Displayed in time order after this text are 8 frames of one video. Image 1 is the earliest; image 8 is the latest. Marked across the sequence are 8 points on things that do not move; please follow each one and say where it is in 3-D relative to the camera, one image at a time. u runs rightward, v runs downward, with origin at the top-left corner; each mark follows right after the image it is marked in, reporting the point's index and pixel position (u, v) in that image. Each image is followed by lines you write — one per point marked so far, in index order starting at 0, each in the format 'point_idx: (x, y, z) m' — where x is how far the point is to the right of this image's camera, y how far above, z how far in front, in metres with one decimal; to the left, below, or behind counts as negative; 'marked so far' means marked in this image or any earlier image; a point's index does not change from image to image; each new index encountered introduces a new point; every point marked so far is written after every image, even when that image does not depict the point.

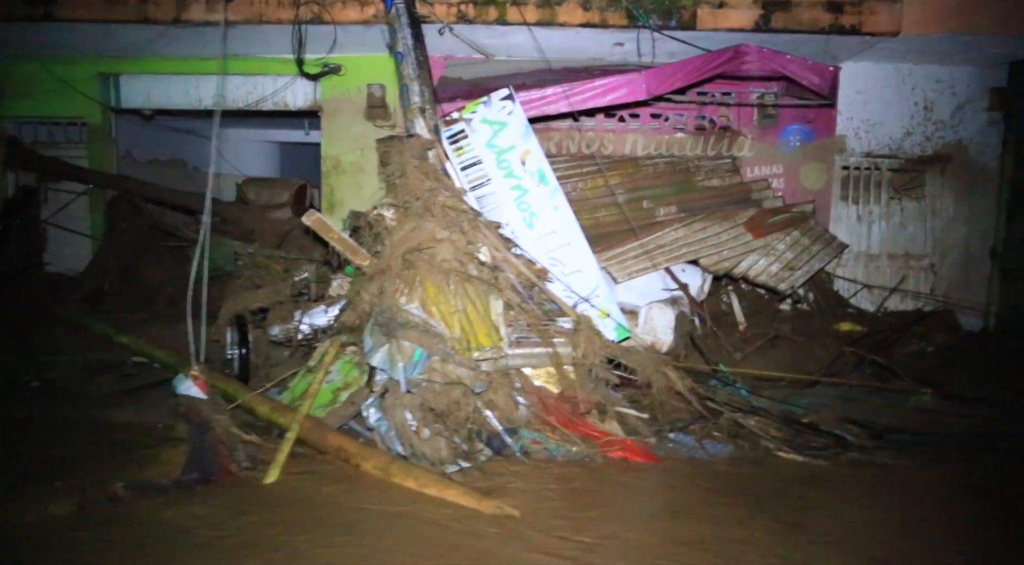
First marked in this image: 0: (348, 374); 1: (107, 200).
0: (-1.3, -0.7, +5.2) m
1: (-4.4, +0.9, +7.2) m
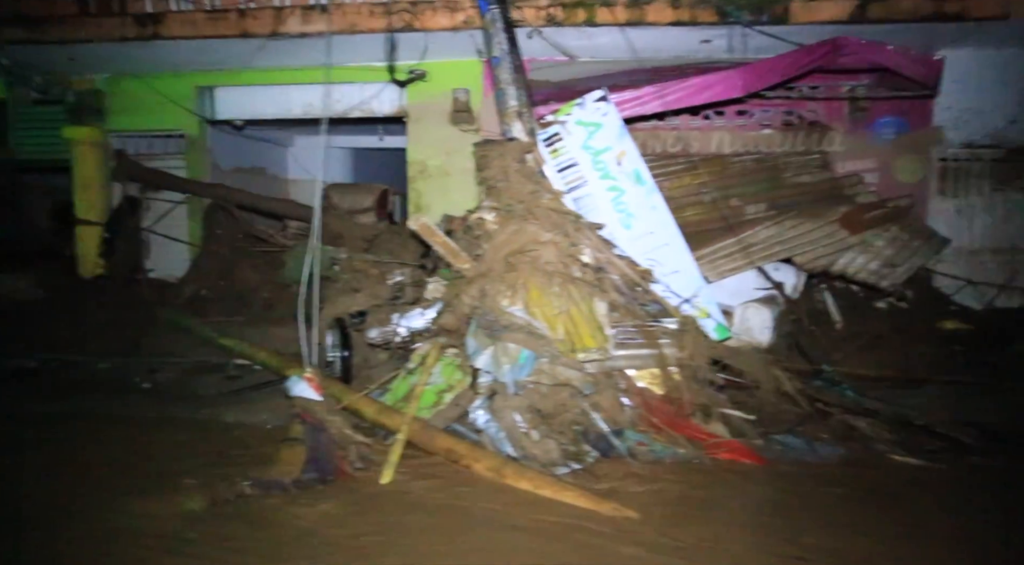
0: (-0.5, -0.8, +5.3) m
1: (-3.5, +0.9, +7.5) m
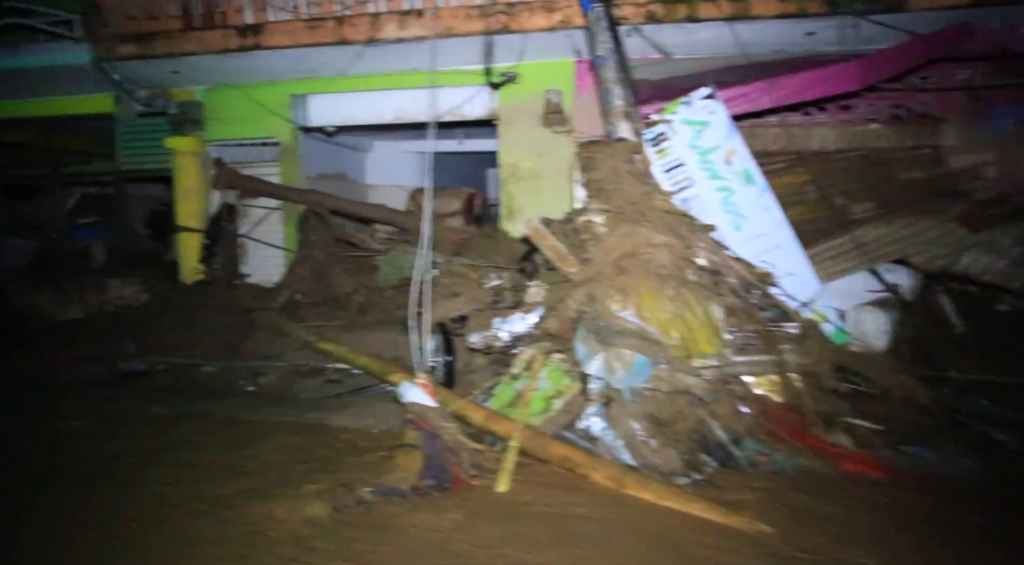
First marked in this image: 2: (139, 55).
0: (+0.4, -0.8, +5.2) m
1: (-2.4, +0.8, +7.6) m
2: (-3.8, +2.3, +6.6) m
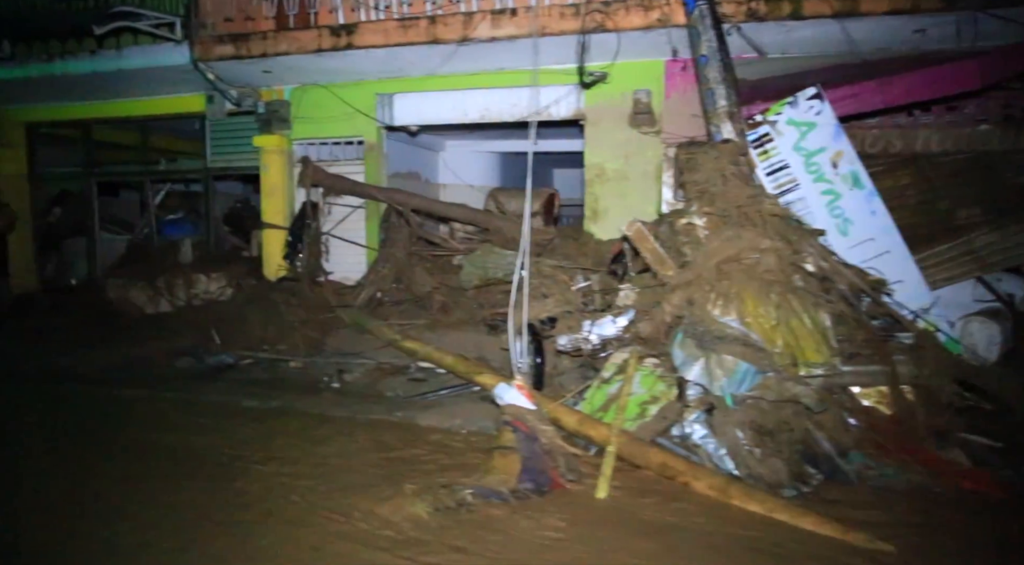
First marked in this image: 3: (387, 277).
0: (+1.1, -0.8, +5.1) m
1: (-1.5, +0.8, +7.7) m
2: (-2.9, +2.3, +6.8) m
3: (-1.4, +0.1, +7.4) m
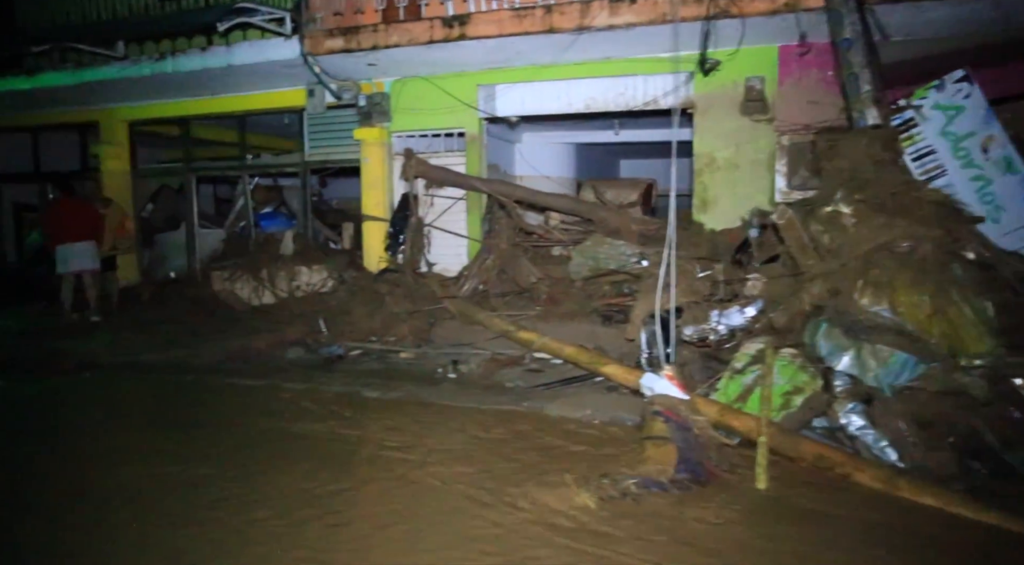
0: (+2.2, -0.7, +5.0) m
1: (-0.3, +0.9, +7.7) m
2: (-1.7, +2.4, +6.8) m
3: (-0.2, +0.2, +7.4) m
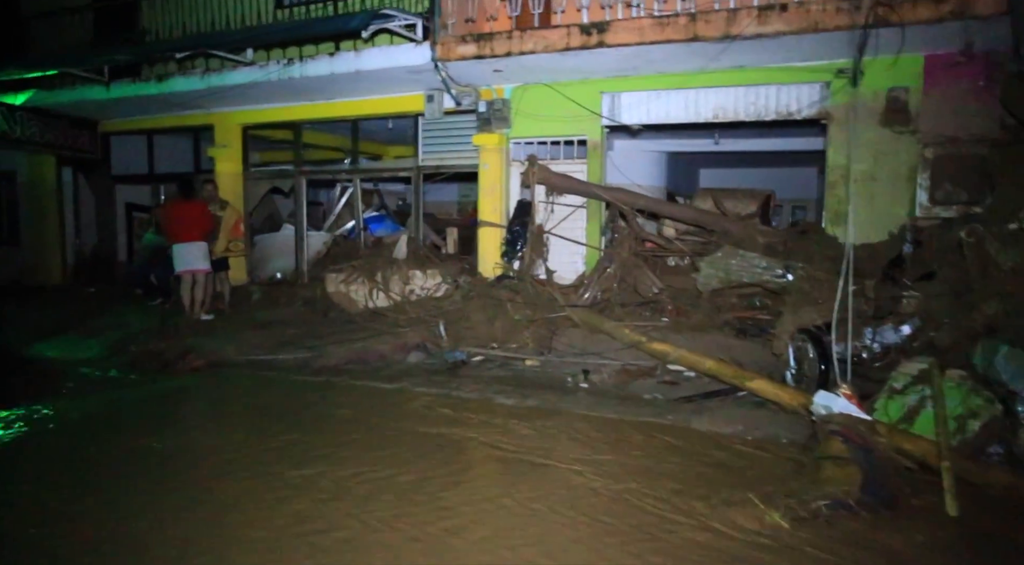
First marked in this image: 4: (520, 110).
0: (+3.4, -0.9, +4.8) m
1: (+1.0, +0.8, +7.6) m
2: (-0.4, +2.4, +6.9) m
3: (+1.1, +0.1, +7.3) m
4: (+0.1, +2.0, +7.7) m
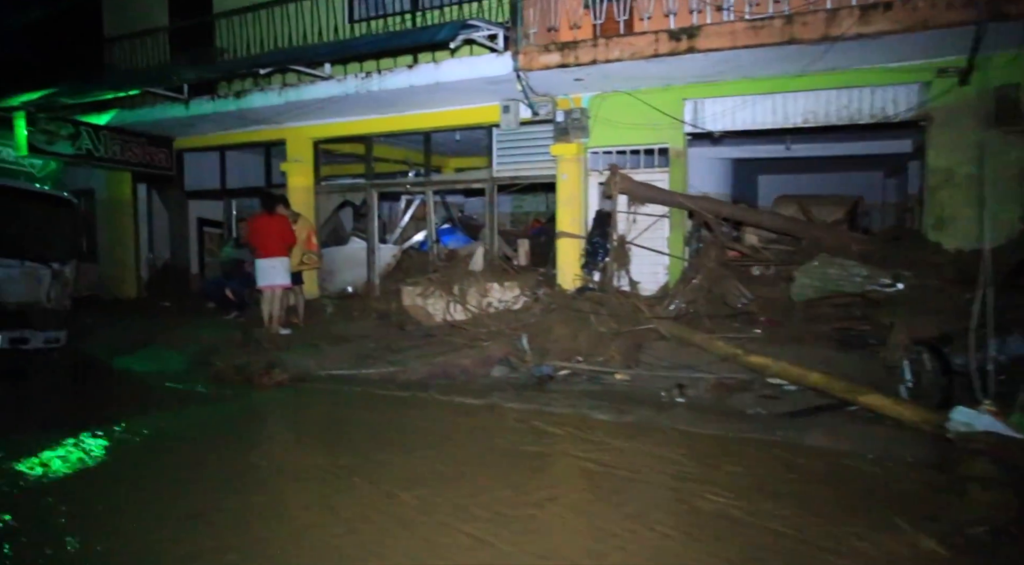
0: (+4.2, -0.9, +4.5) m
1: (+1.9, +0.7, +7.4) m
2: (+0.5, +2.2, +6.8) m
3: (+2.0, -0.1, +7.1) m
4: (+1.0, +1.9, +7.6) m
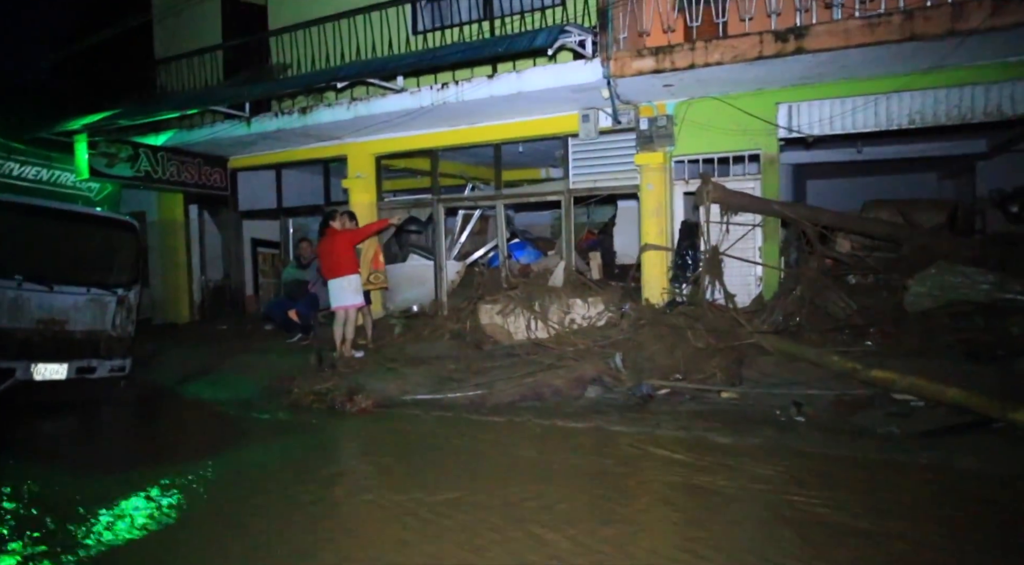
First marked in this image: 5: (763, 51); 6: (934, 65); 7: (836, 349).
0: (+5.1, -0.9, +4.1) m
1: (+2.9, +0.6, +7.1) m
2: (+1.4, +2.1, +6.5) m
3: (+3.0, -0.2, +6.8) m
4: (+1.9, +1.7, +7.3) m
5: (+2.3, +2.2, +6.1) m
6: (+4.1, +2.1, +6.2) m
7: (+3.1, -0.6, +6.3) m
